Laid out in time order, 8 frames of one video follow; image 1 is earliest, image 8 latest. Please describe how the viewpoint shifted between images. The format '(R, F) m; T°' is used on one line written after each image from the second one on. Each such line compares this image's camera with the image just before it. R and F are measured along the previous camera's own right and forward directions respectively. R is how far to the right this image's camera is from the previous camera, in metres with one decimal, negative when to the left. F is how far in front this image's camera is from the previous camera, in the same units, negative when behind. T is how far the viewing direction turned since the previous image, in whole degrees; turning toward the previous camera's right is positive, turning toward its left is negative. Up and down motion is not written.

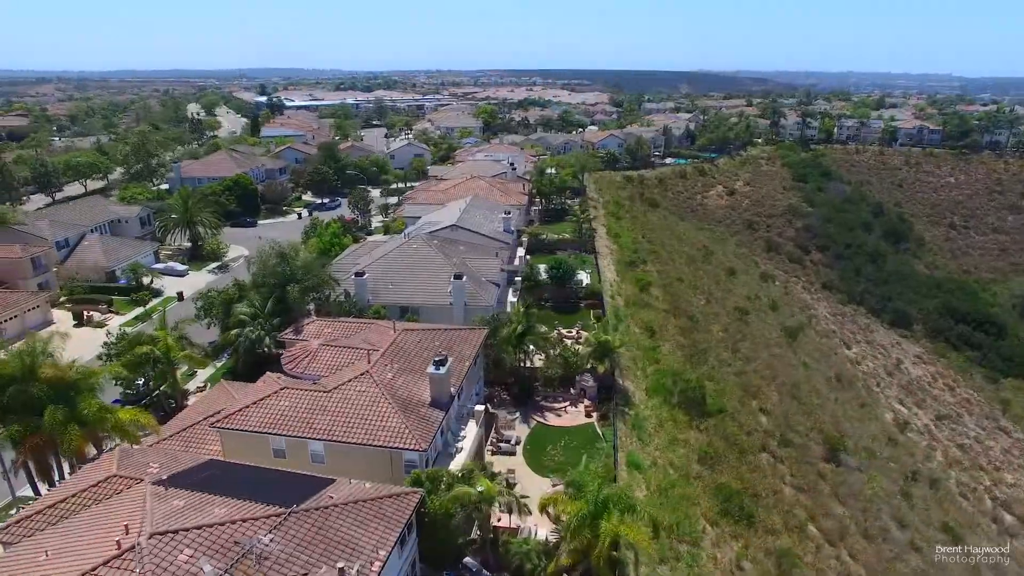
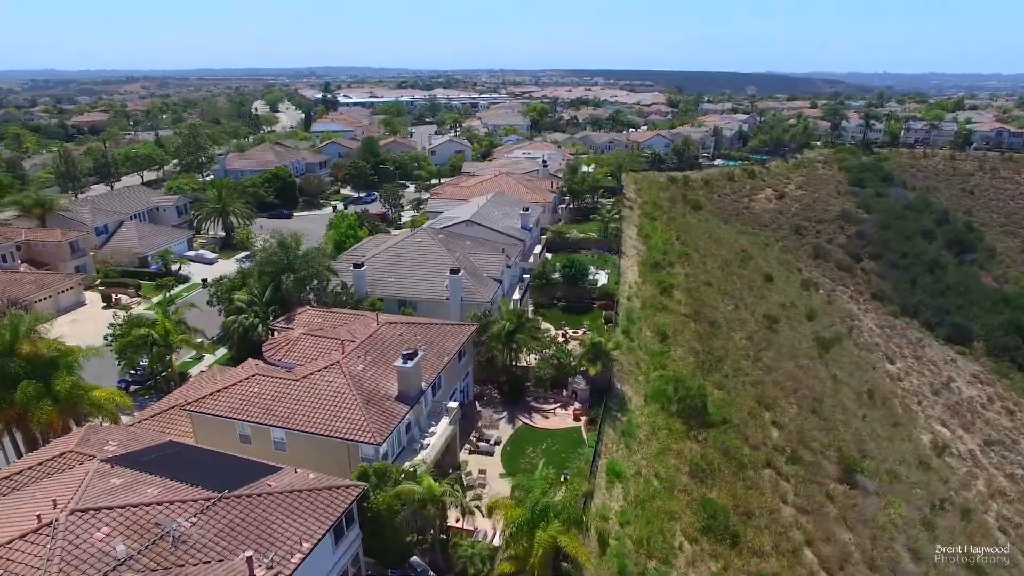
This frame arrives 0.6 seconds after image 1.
(+3.2, +0.9) m; -5°
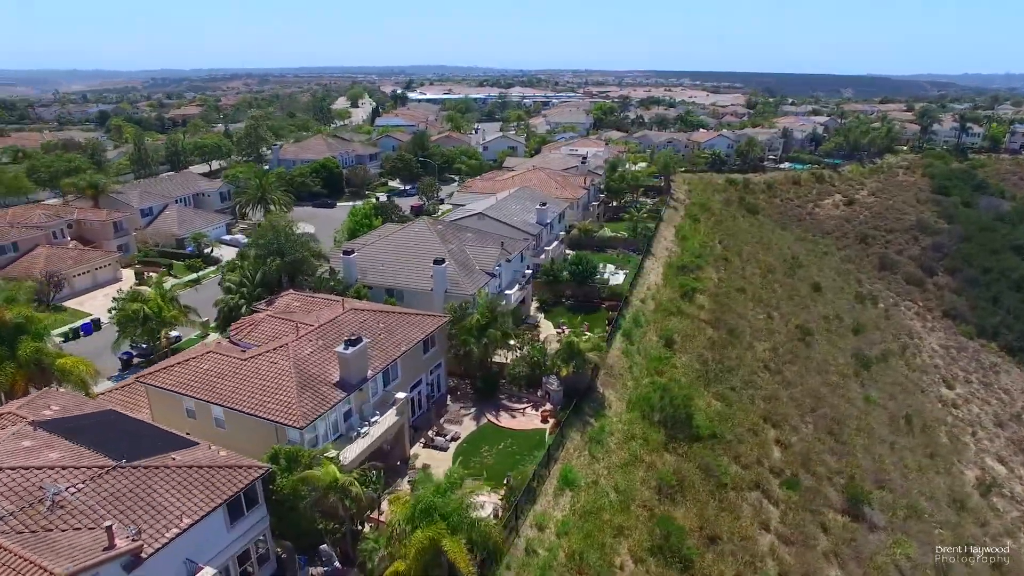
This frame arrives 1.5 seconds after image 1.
(+4.8, +1.3) m; -7°
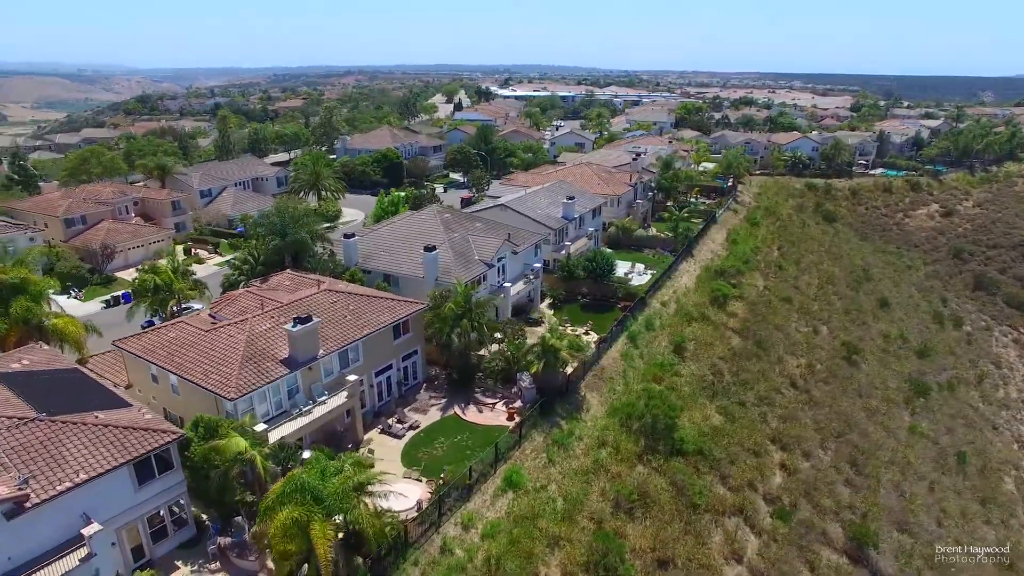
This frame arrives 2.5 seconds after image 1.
(+5.2, +1.5) m; -9°
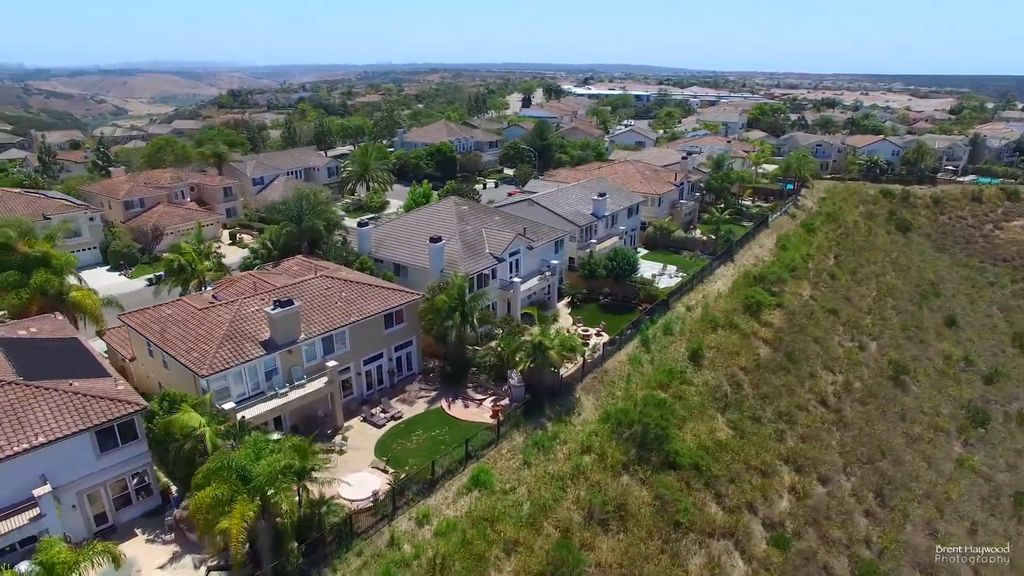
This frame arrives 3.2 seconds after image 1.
(+3.6, +1.0) m; -7°
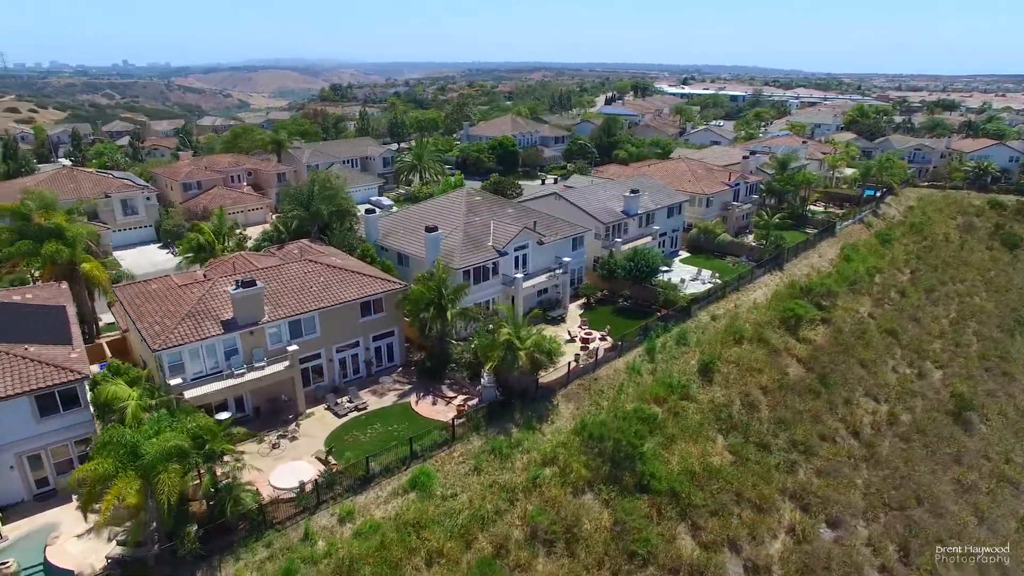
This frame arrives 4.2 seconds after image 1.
(+4.8, +2.0) m; -9°
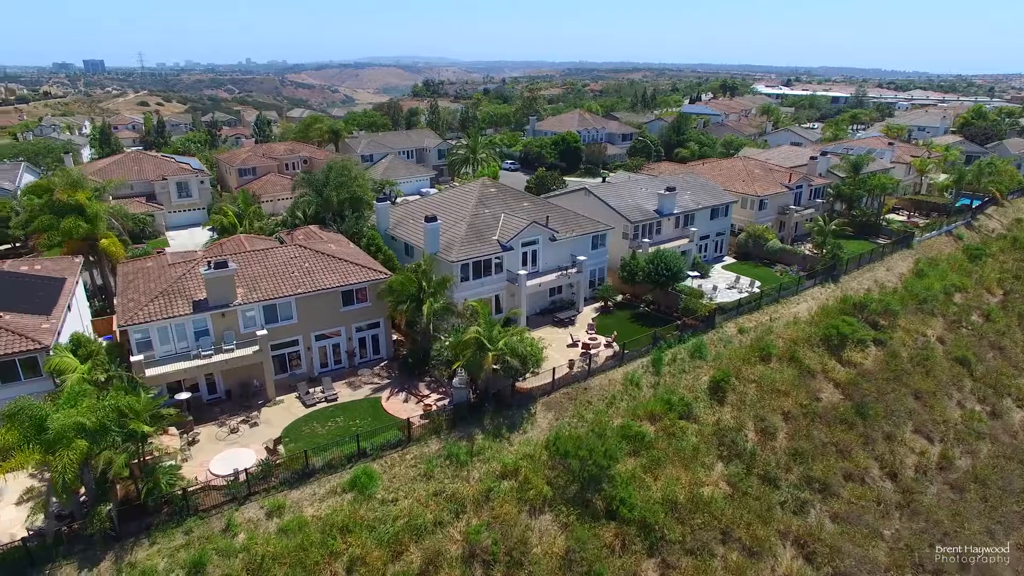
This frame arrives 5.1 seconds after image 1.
(+4.2, +2.1) m; -8°
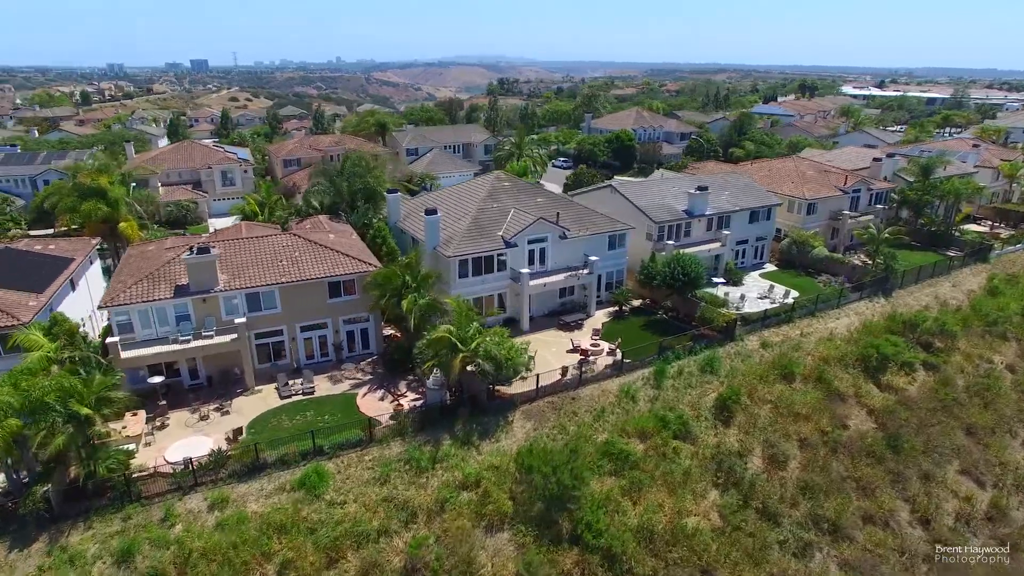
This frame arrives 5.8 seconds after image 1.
(+3.4, +1.7) m; -7°
